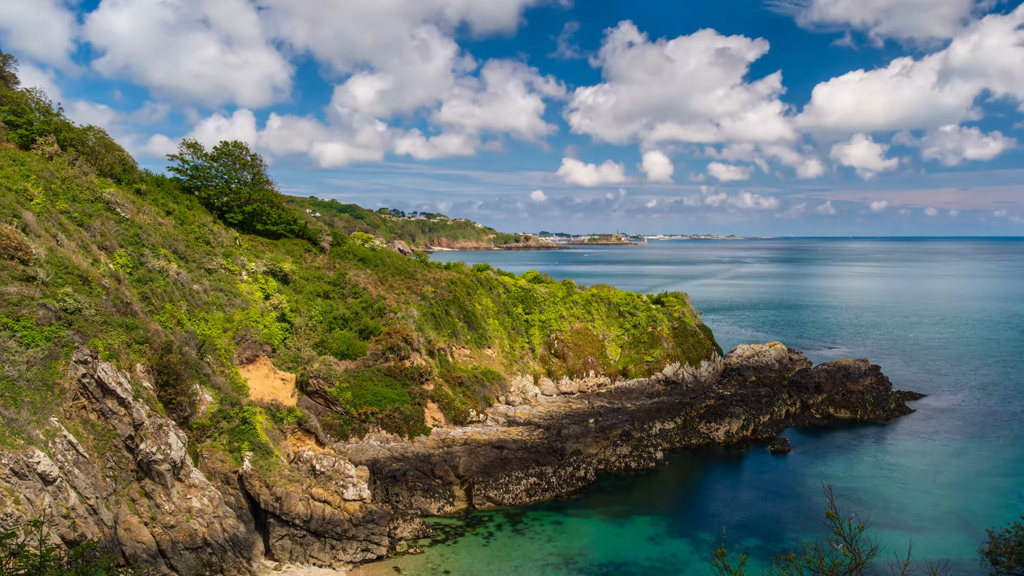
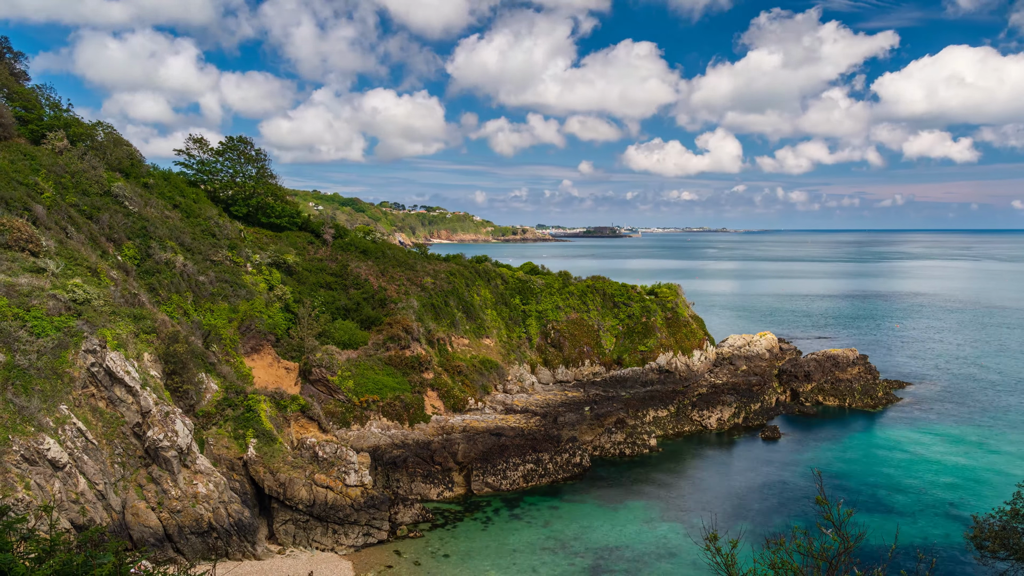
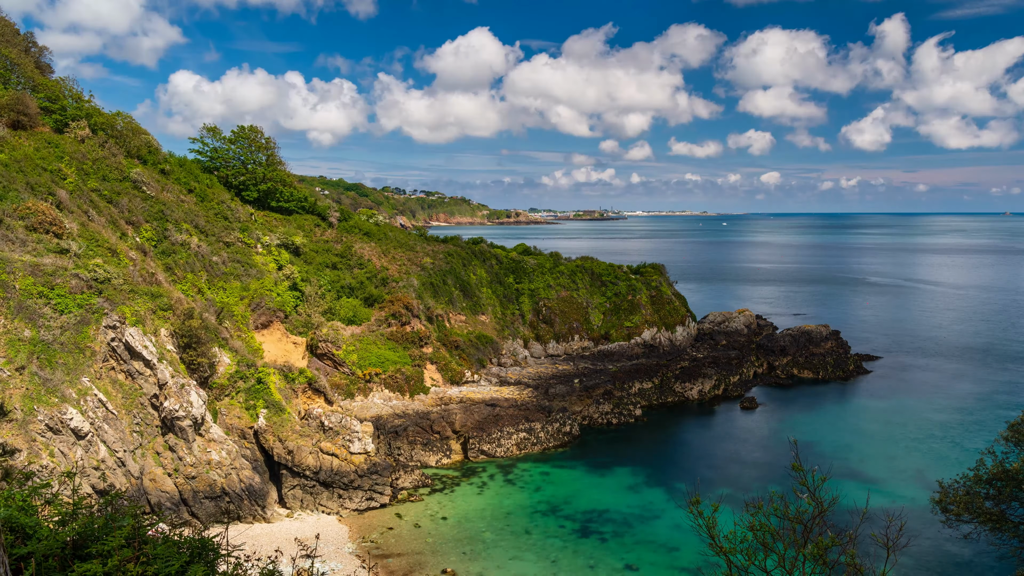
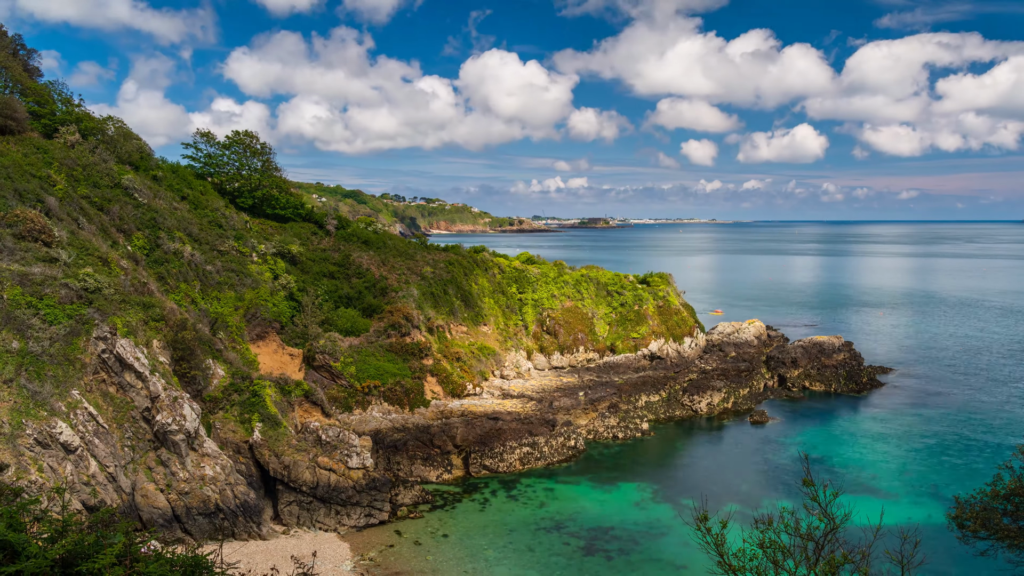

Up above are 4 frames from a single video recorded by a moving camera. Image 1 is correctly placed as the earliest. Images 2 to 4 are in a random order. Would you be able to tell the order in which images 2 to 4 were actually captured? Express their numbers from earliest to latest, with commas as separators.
2, 4, 3
